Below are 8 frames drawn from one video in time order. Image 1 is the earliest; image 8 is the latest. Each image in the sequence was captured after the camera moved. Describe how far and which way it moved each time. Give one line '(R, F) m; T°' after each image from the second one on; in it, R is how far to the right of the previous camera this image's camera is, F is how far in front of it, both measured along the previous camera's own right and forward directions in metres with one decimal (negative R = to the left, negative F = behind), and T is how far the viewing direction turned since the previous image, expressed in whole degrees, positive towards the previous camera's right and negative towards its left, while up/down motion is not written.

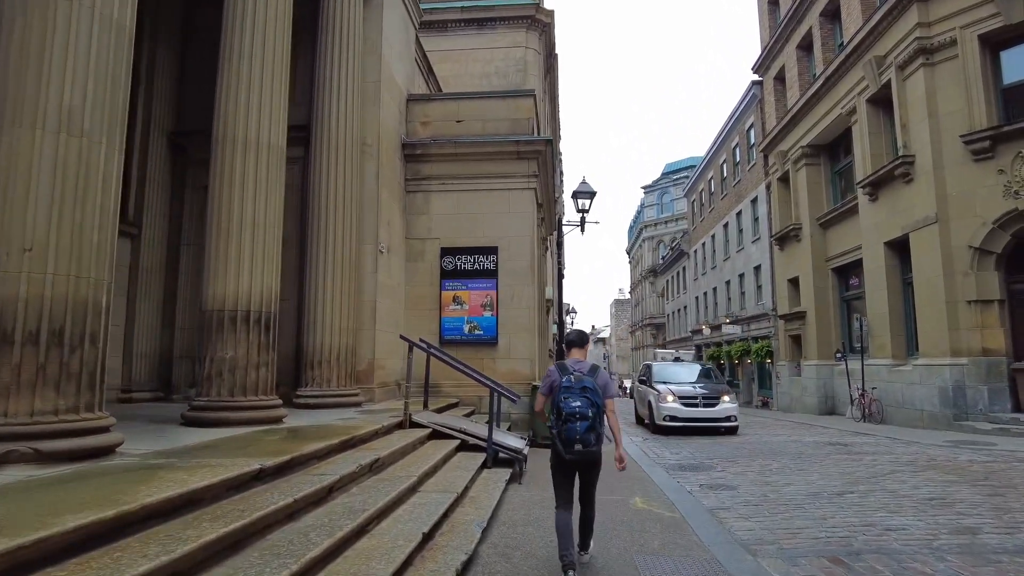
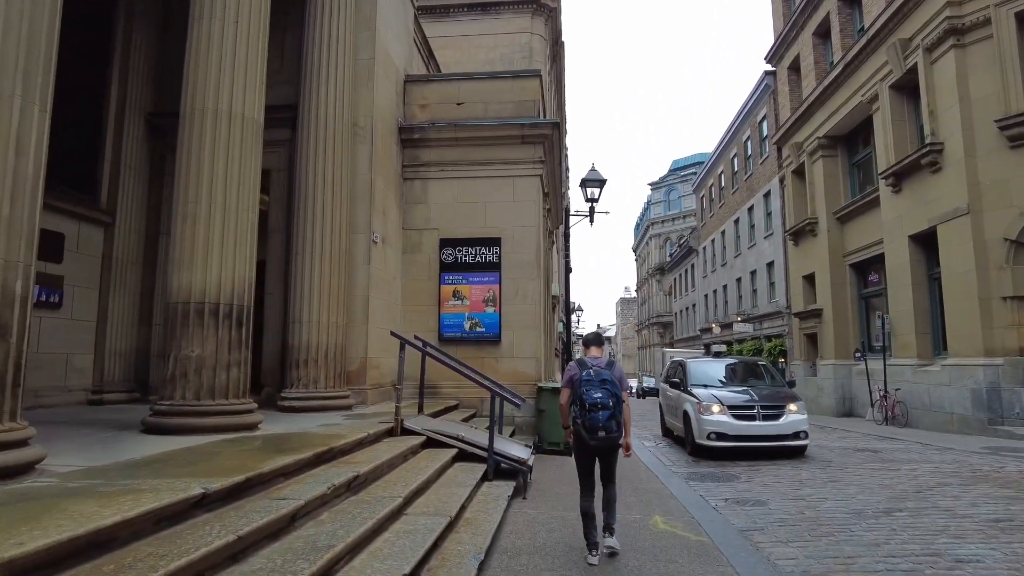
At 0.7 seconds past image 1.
(0.0, +0.8) m; 0°
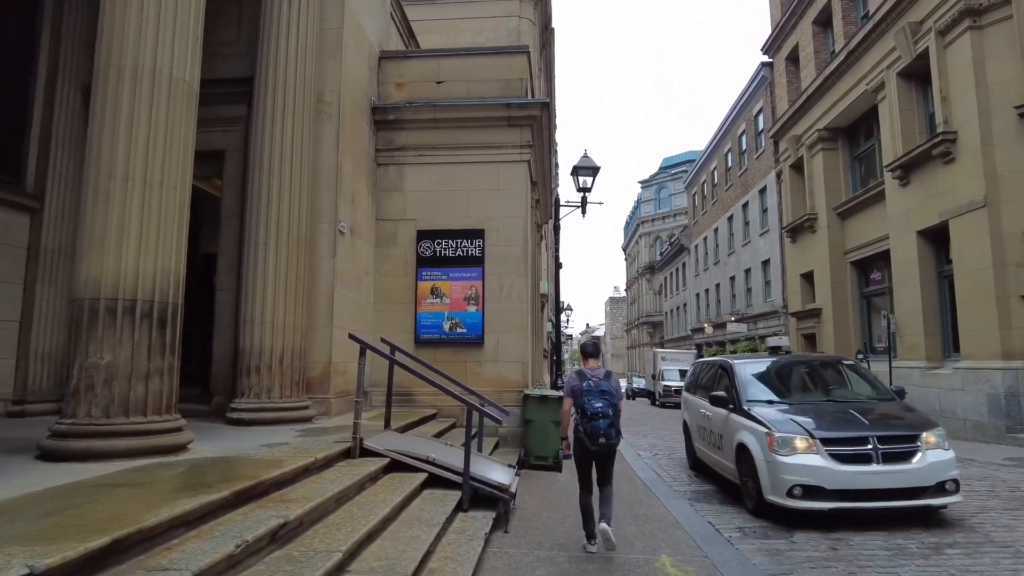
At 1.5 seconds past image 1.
(+0.1, +1.1) m; +1°
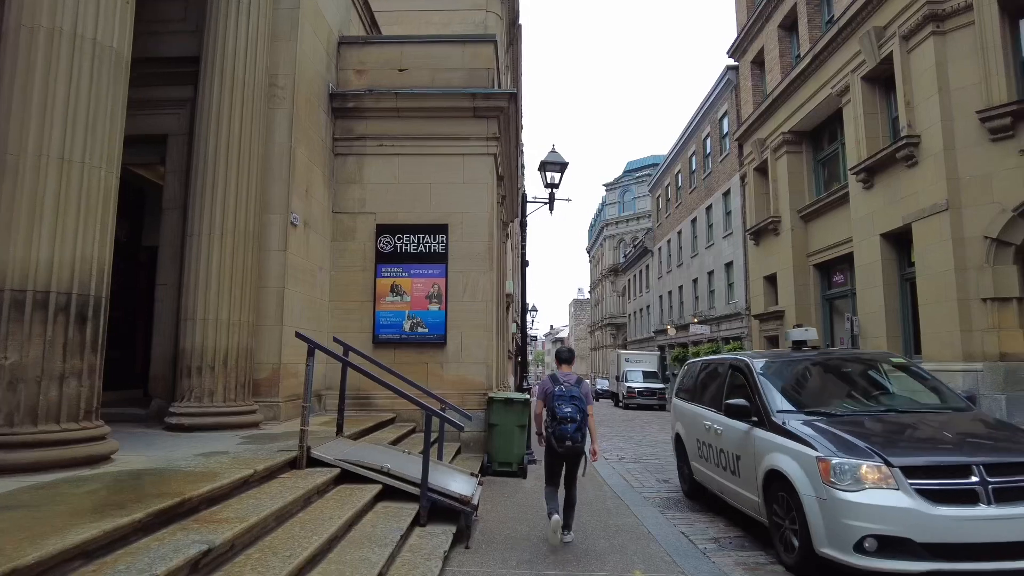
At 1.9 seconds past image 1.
(0.0, +0.4) m; +3°
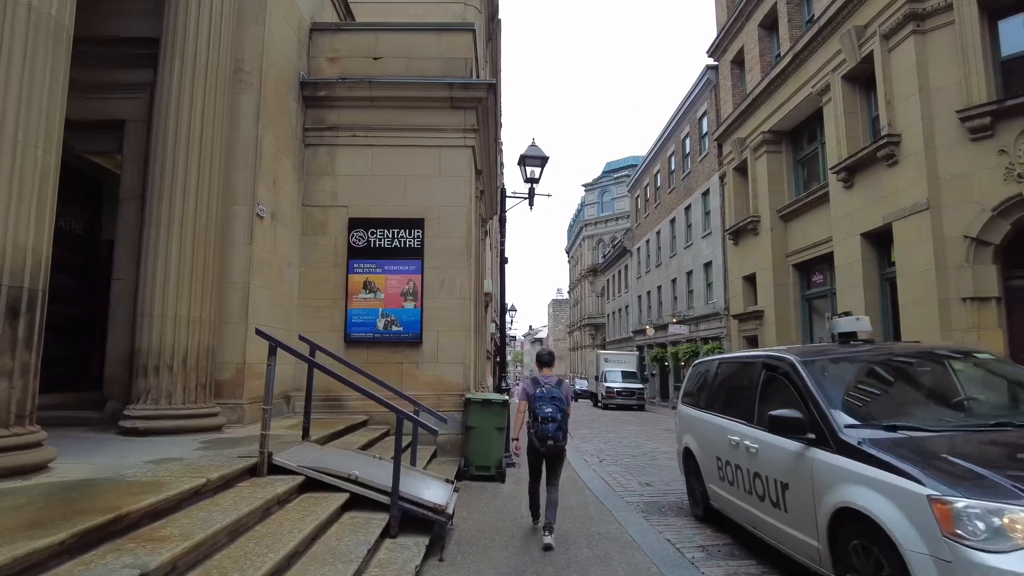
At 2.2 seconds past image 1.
(0.0, +0.3) m; +2°
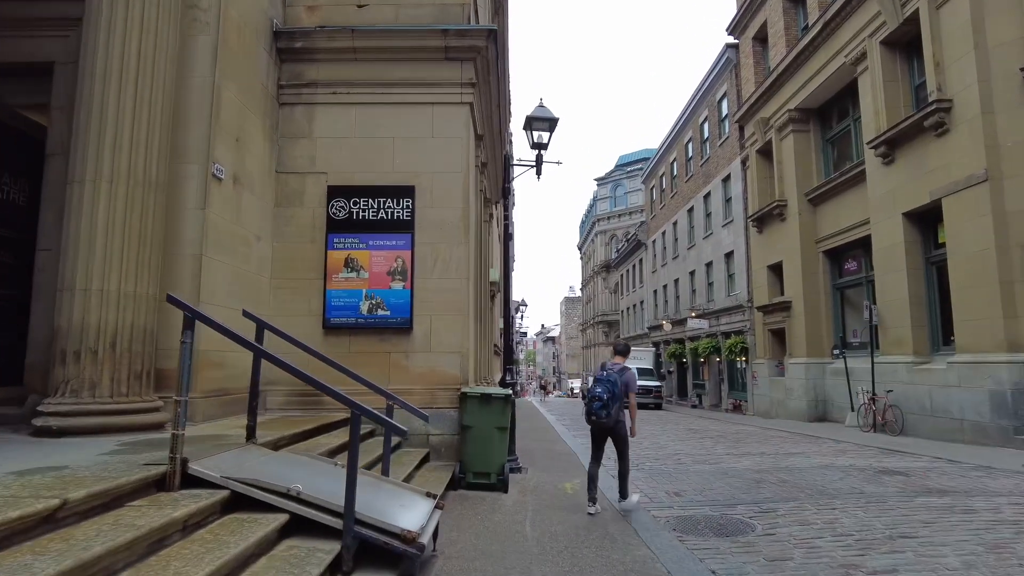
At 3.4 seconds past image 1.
(+0.1, +1.3) m; -1°
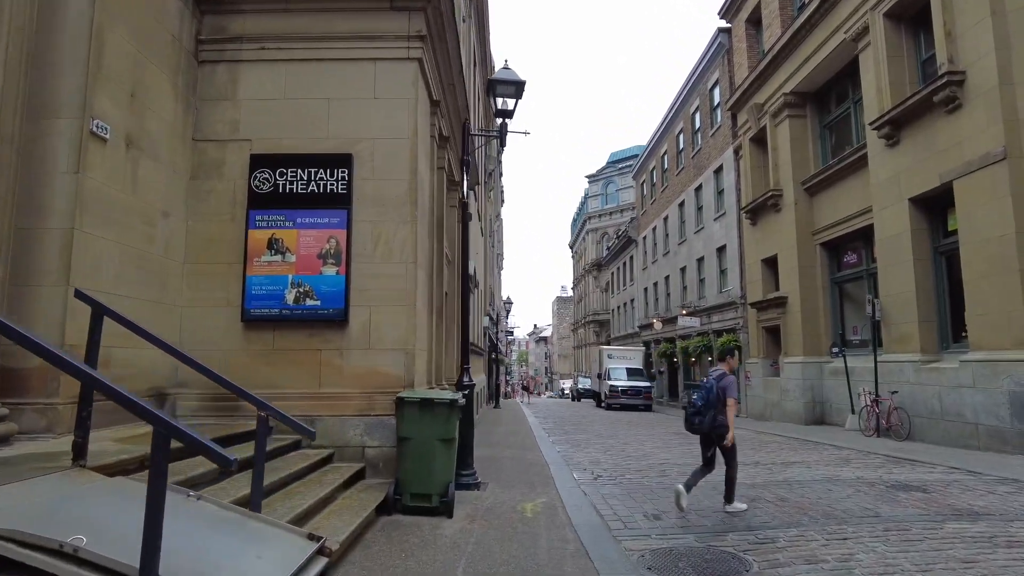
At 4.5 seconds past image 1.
(+0.4, +1.2) m; +1°
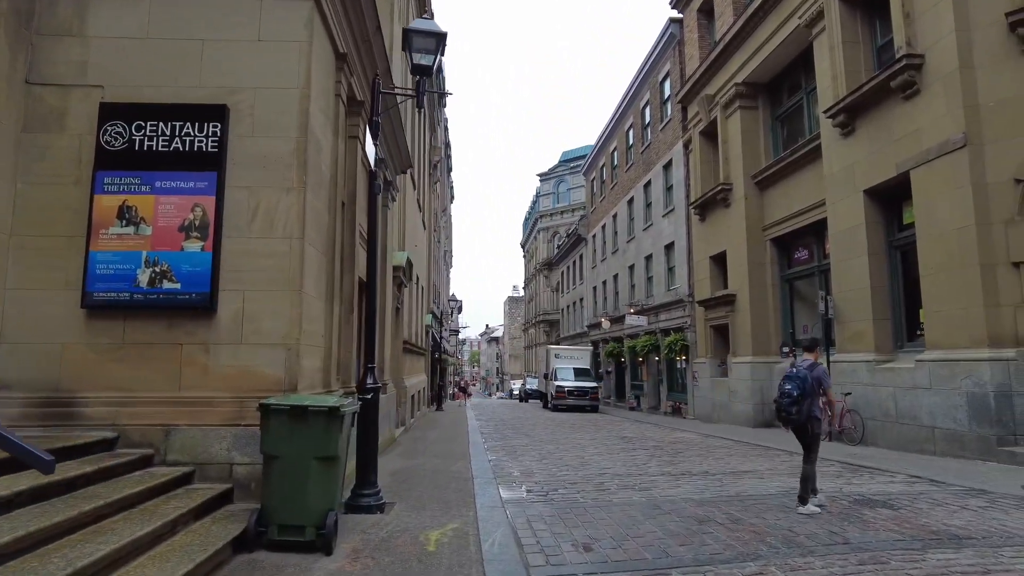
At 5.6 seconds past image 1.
(+0.4, +1.2) m; +4°
